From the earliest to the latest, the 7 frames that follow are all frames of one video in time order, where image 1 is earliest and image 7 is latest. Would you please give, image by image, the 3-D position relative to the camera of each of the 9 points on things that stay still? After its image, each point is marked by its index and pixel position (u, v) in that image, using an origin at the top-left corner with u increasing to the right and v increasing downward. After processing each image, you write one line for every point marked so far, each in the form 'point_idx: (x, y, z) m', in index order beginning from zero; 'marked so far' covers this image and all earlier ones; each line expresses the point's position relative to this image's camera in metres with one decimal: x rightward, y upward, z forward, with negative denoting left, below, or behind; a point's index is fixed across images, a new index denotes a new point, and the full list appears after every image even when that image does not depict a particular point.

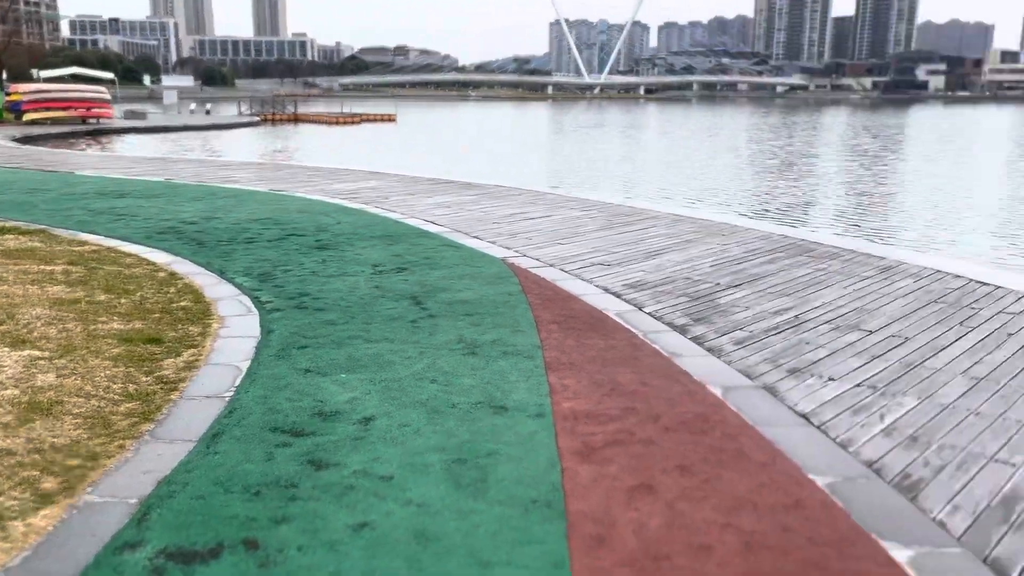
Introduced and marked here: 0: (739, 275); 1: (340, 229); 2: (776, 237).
0: (+1.8, +0.1, +6.4) m
1: (-1.7, +0.6, +8.4) m
2: (+2.6, +0.5, +8.1) m
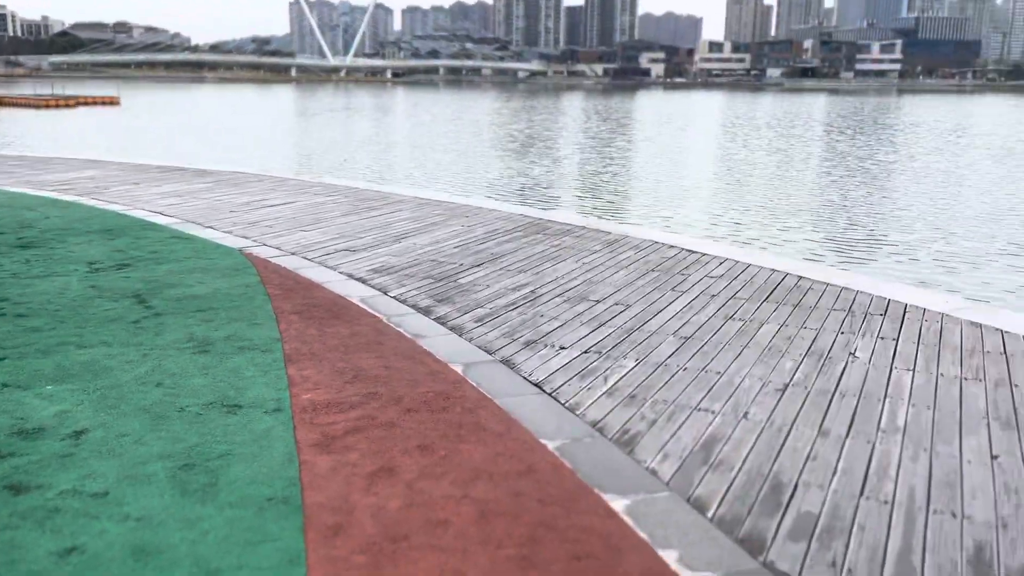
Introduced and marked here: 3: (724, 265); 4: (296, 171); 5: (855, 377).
0: (-0.2, +0.3, +6.6) m
1: (-4.1, +0.6, +7.5) m
2: (0.0, +0.7, +8.4) m
3: (+1.6, +0.2, +6.2) m
4: (-4.0, +2.1, +15.4) m
5: (+1.6, -0.4, +3.8) m
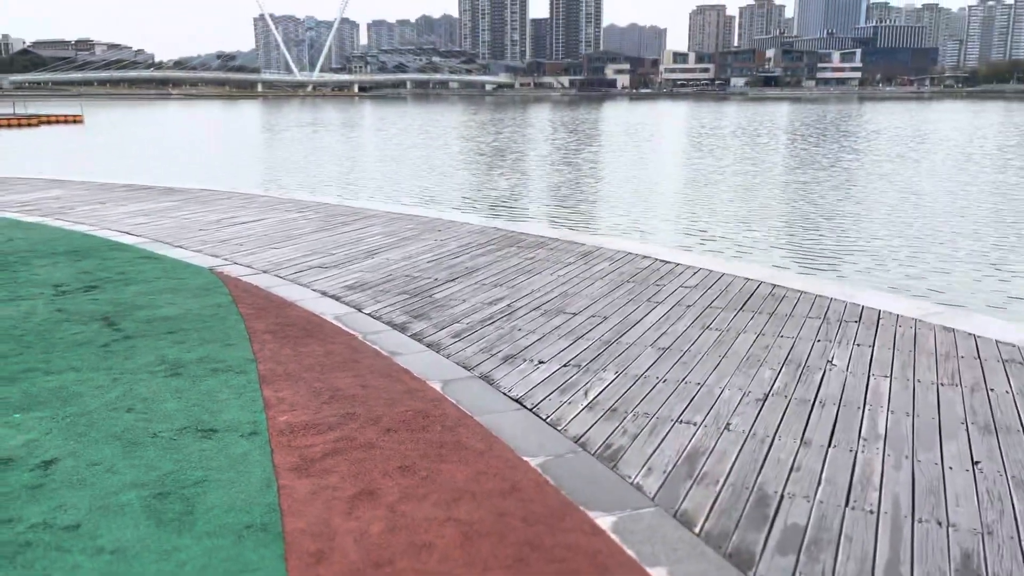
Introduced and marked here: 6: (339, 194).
0: (-0.4, +0.2, +6.6) m
1: (-4.4, +0.4, +7.4) m
2: (-0.2, +0.6, +8.4) m
3: (+1.4, +0.1, +6.2) m
4: (-4.5, +1.8, +15.2) m
5: (+1.5, -0.4, +3.8) m
6: (-3.0, +1.6, +14.6) m
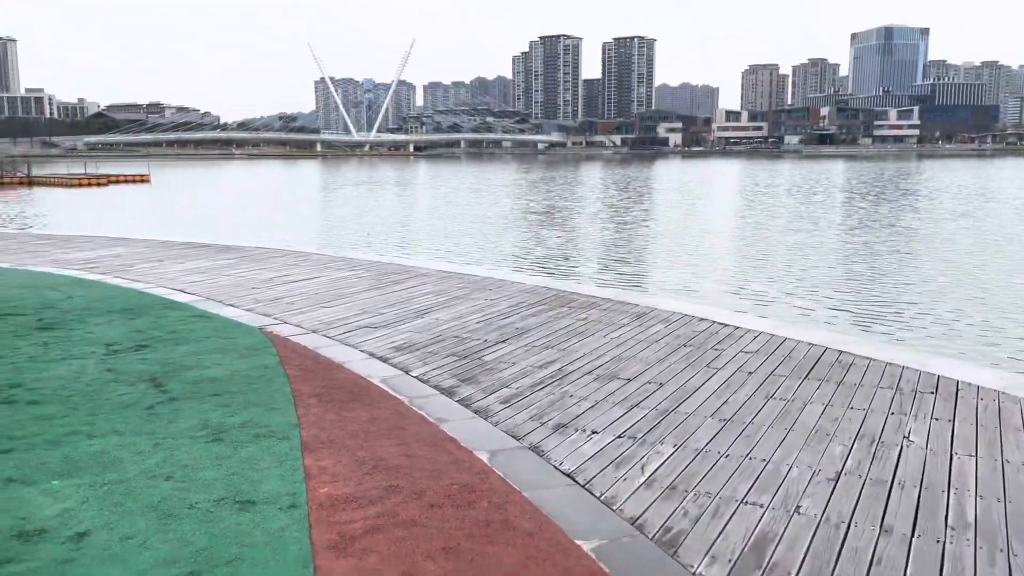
0: (0.0, -0.3, +6.5) m
1: (-3.9, -0.1, +7.5) m
2: (+0.3, 0.0, +8.3) m
3: (+1.7, -0.4, +6.0) m
4: (-3.6, +0.8, +15.4) m
5: (+1.7, -0.7, +3.5) m
6: (-2.1, +0.6, +14.7) m
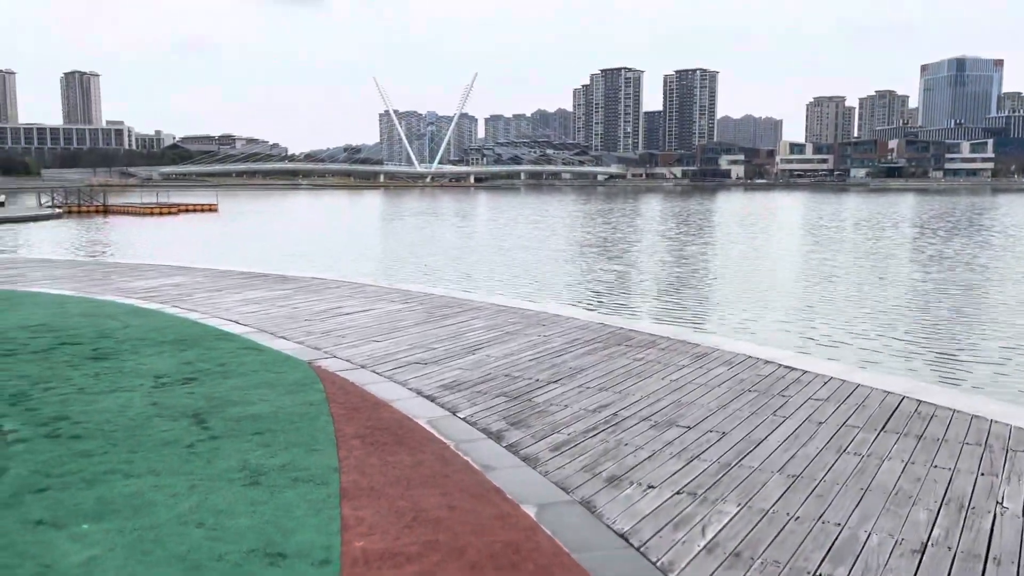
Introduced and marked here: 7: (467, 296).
0: (+0.4, -0.6, +6.2) m
1: (-3.4, -0.4, +7.5) m
2: (+0.8, -0.4, +8.0) m
3: (+2.1, -0.6, +5.6) m
4: (-2.5, +0.2, +15.4) m
5: (+1.9, -0.9, +3.2) m
6: (-1.1, +0.1, +14.6) m
7: (-0.6, -0.1, +10.3) m
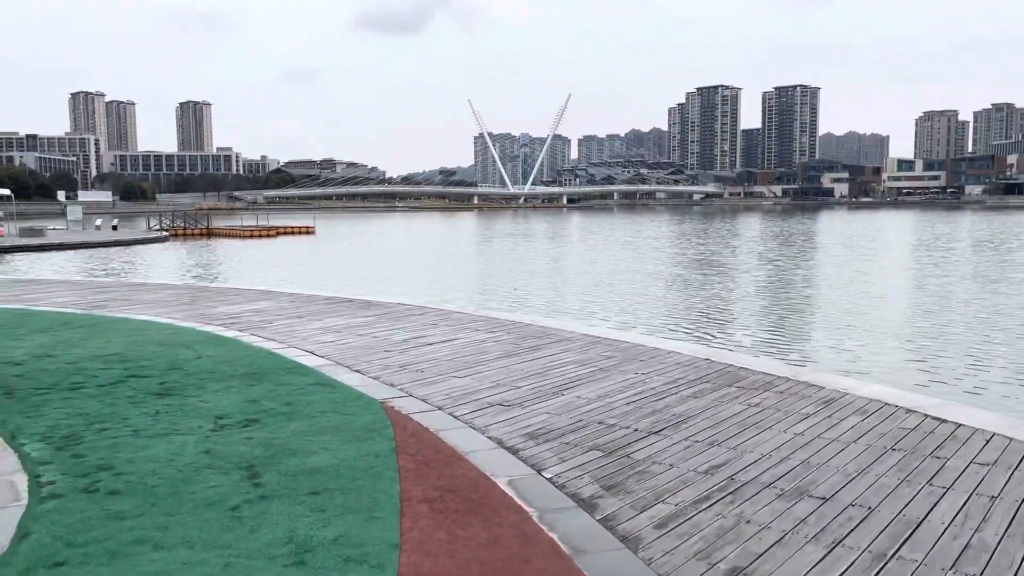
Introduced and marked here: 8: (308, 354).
0: (+1.0, -0.8, +5.4) m
1: (-2.7, -0.7, +7.1) m
2: (+1.6, -0.6, +7.2) m
3: (+2.6, -0.9, +4.6) m
4: (-0.9, -0.2, +14.9) m
5: (+2.1, -1.1, +2.2) m
6: (+0.4, -0.4, +13.9) m
7: (+0.5, -0.4, +9.6) m
8: (-1.9, -0.6, +7.7) m
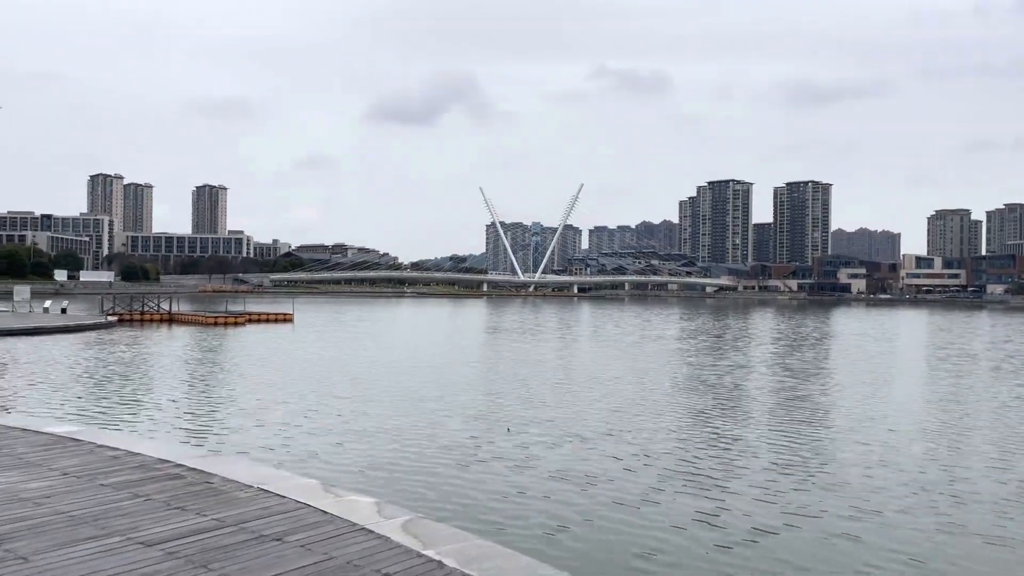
0: (+0.7, -1.4, -0.4) m
1: (-2.9, -1.3, +1.3) m
2: (+1.4, -1.4, +1.3) m
3: (+2.4, -1.4, -1.3) m
4: (-1.0, -1.8, +9.1) m
5: (+1.9, -1.3, -3.7) m
6: (+0.3, -1.8, +8.1) m
7: (+0.3, -1.4, +3.8) m
8: (-2.1, -1.4, +1.9) m
